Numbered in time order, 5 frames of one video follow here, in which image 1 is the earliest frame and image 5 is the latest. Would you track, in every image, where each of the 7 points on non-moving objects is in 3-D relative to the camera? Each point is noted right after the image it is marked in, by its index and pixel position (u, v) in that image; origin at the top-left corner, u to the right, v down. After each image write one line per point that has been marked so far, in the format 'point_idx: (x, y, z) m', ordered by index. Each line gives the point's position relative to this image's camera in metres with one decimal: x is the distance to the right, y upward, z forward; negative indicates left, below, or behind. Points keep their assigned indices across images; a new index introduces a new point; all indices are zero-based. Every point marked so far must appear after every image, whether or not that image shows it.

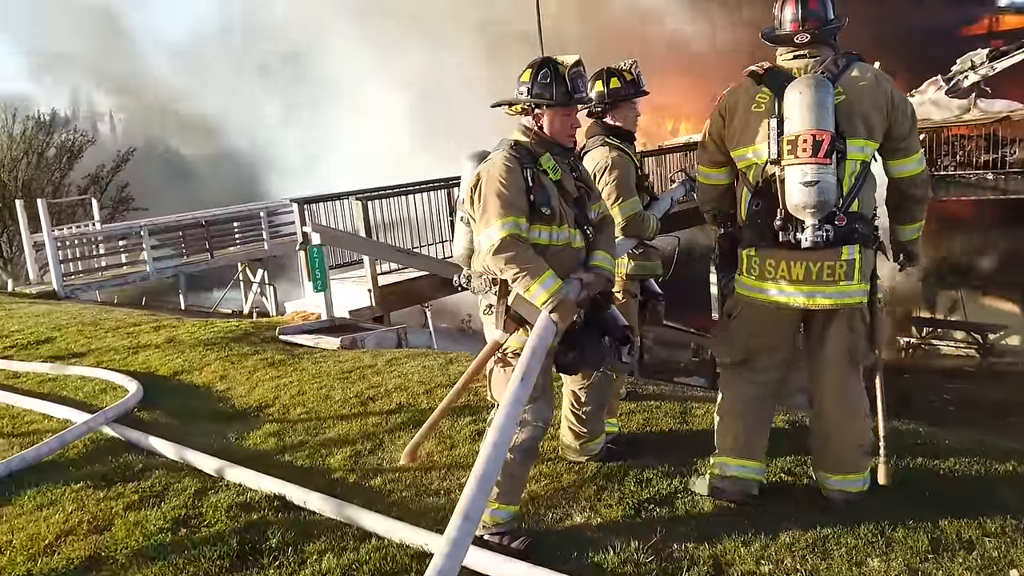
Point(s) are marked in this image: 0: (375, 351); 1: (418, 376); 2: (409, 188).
0: (-1.0, -0.5, +5.9) m
1: (-0.6, -0.6, +5.0) m
2: (-1.2, +1.2, +8.9) m
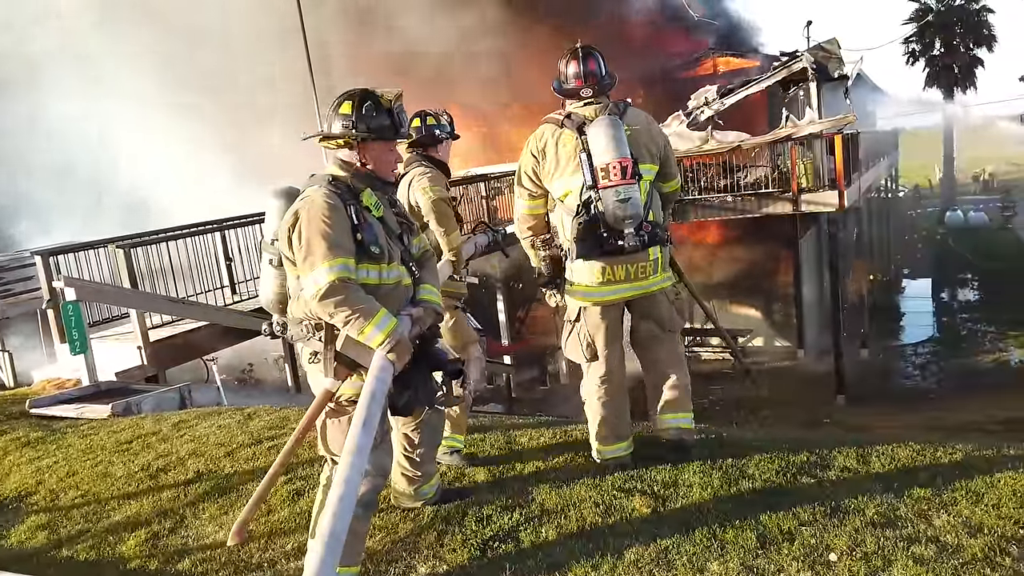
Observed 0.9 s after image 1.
0: (-2.4, -0.9, +5.2) m
1: (-1.8, -0.9, +4.5) m
2: (-3.5, +0.6, +8.1) m
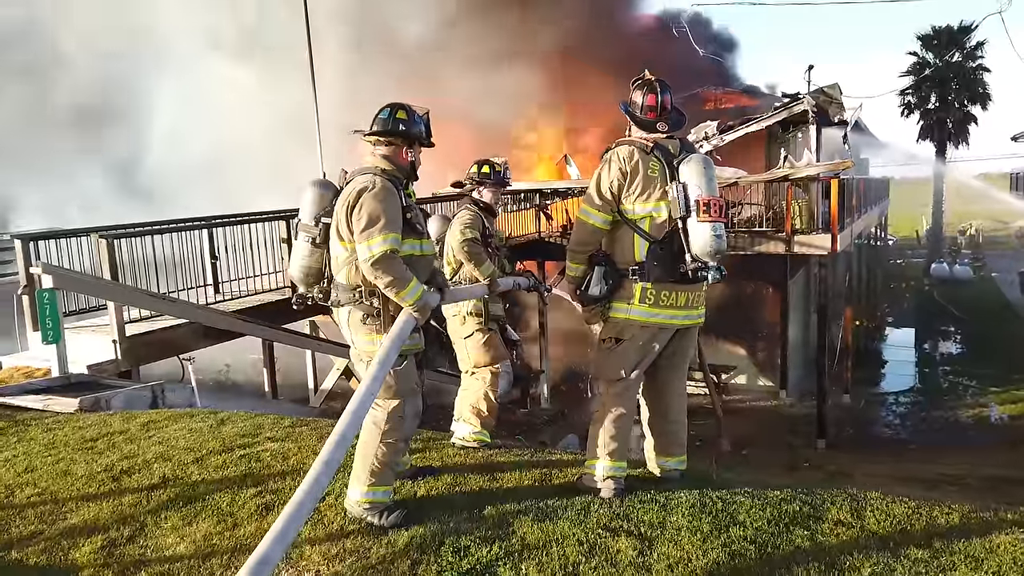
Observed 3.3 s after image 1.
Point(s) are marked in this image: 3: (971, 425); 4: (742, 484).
0: (-2.5, -0.8, +5.0) m
1: (-1.9, -0.9, +4.4) m
2: (-3.6, +0.7, +8.0) m
3: (+8.2, -2.4, +13.8) m
4: (+1.2, -1.0, +3.8) m
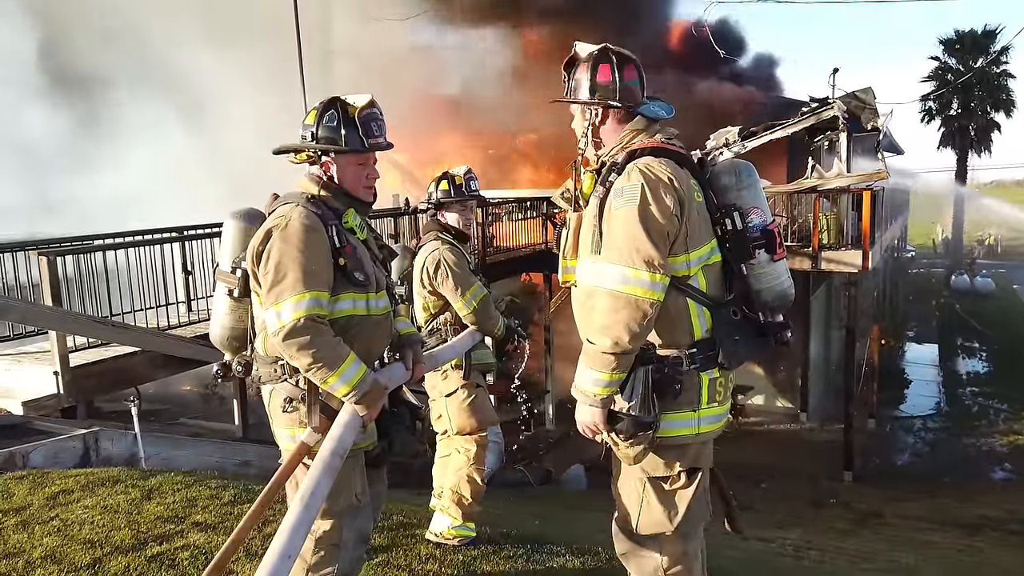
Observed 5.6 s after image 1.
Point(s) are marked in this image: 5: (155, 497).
0: (-2.6, -1.0, +4.2) m
1: (-1.9, -1.1, +3.5) m
2: (-3.6, +0.5, +7.1) m
3: (+8.2, -2.8, +12.8) m
4: (+1.1, -1.2, +2.8) m
5: (-1.8, -1.1, +3.9) m
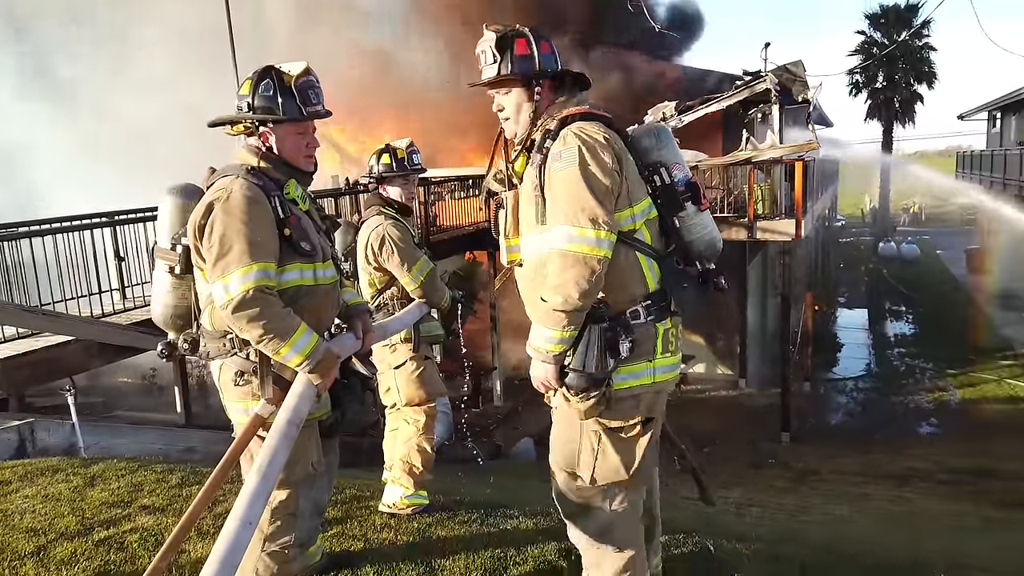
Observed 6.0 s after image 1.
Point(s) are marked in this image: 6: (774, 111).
0: (-2.8, -1.0, +4.0) m
1: (-2.1, -1.0, +3.4) m
2: (-4.1, +0.6, +6.8) m
3: (+7.4, -2.2, +13.5) m
4: (+0.9, -1.1, +3.0) m
5: (-2.0, -1.0, +3.8) m
6: (+4.2, +2.8, +12.3) m
